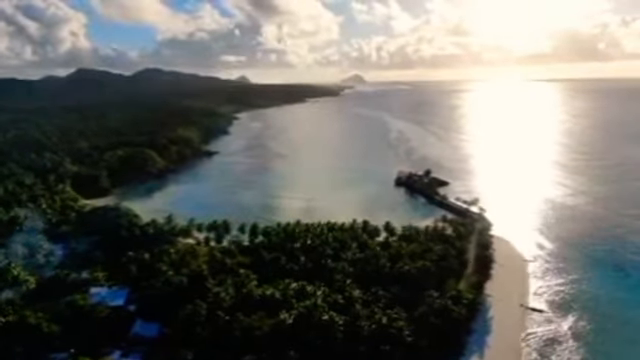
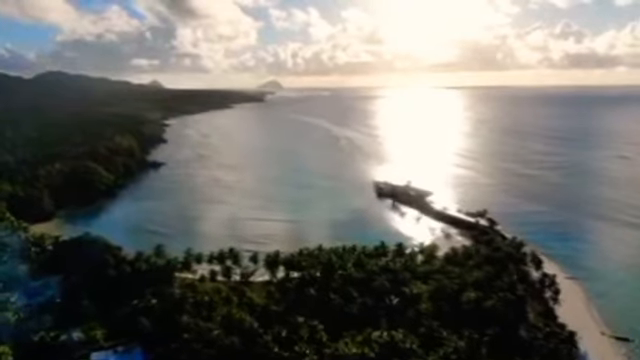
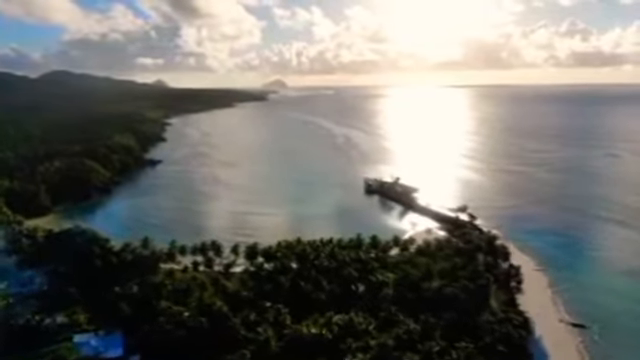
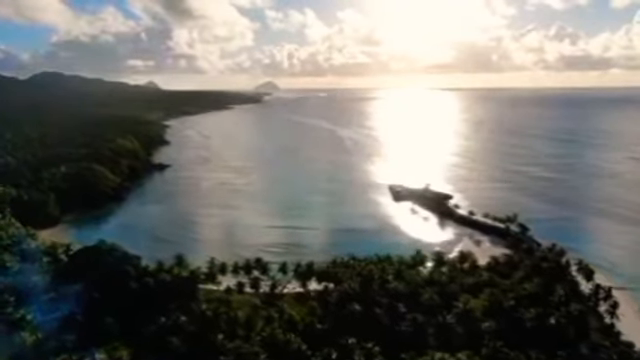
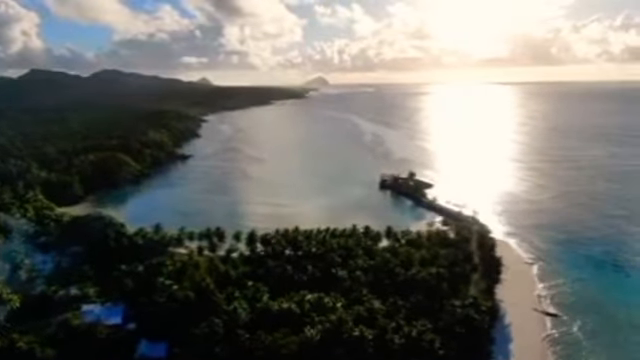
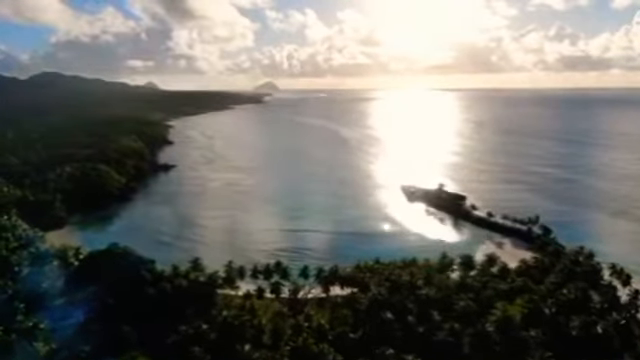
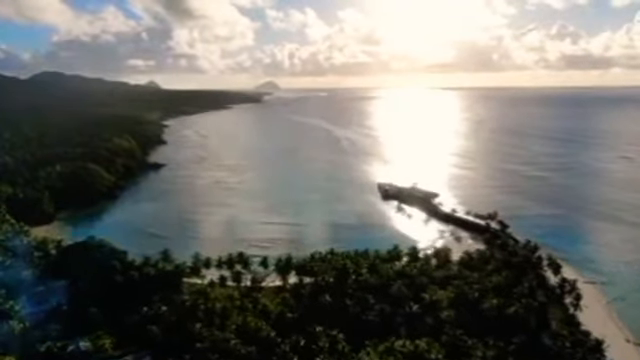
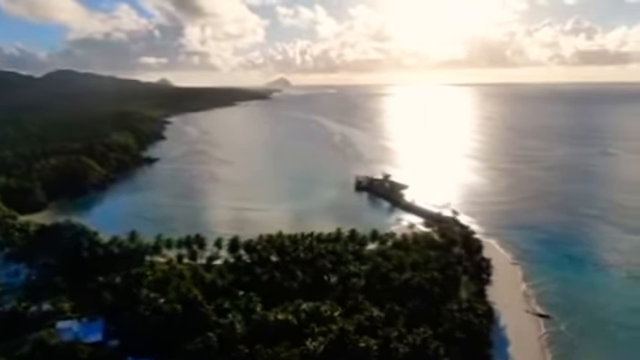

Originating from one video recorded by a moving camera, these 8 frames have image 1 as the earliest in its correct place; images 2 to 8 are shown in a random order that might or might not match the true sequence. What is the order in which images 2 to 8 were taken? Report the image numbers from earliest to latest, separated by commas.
5, 8, 3, 2, 7, 4, 6
